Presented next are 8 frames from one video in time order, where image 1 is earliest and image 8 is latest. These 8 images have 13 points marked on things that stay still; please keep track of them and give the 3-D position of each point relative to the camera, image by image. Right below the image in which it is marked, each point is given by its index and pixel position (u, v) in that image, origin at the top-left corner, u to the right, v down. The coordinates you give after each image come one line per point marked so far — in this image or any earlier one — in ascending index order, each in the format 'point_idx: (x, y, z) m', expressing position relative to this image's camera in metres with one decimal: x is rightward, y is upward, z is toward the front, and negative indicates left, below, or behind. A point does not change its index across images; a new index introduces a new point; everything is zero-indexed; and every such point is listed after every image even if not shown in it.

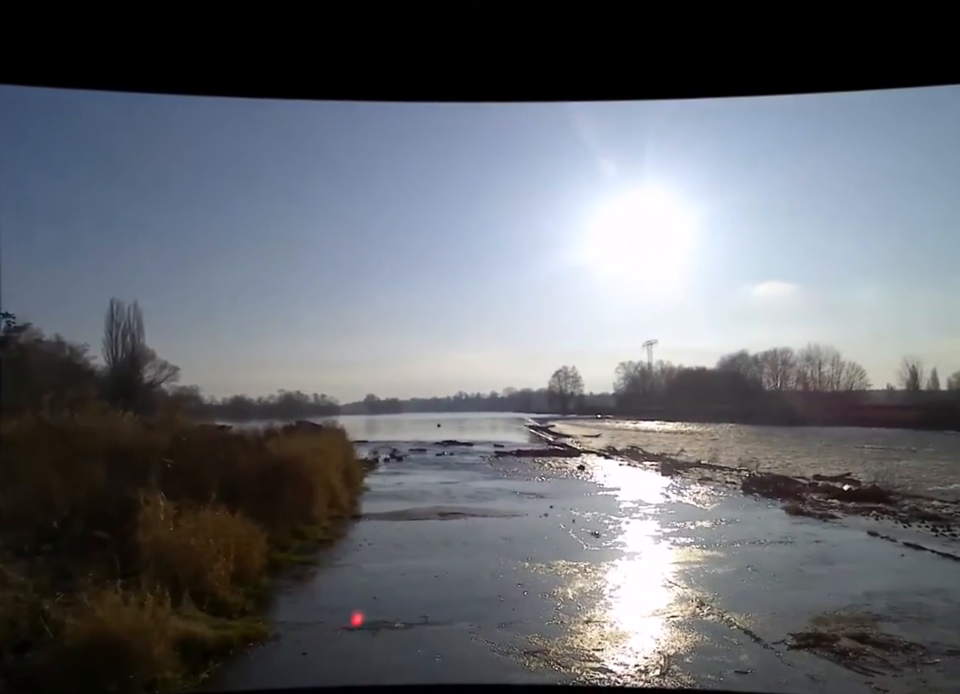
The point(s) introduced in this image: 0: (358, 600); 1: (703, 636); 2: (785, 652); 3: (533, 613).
0: (-1.4, -2.9, +7.3) m
1: (+2.4, -2.9, +6.4) m
2: (+3.1, -3.0, +6.3) m
3: (+0.6, -2.9, +6.7) m
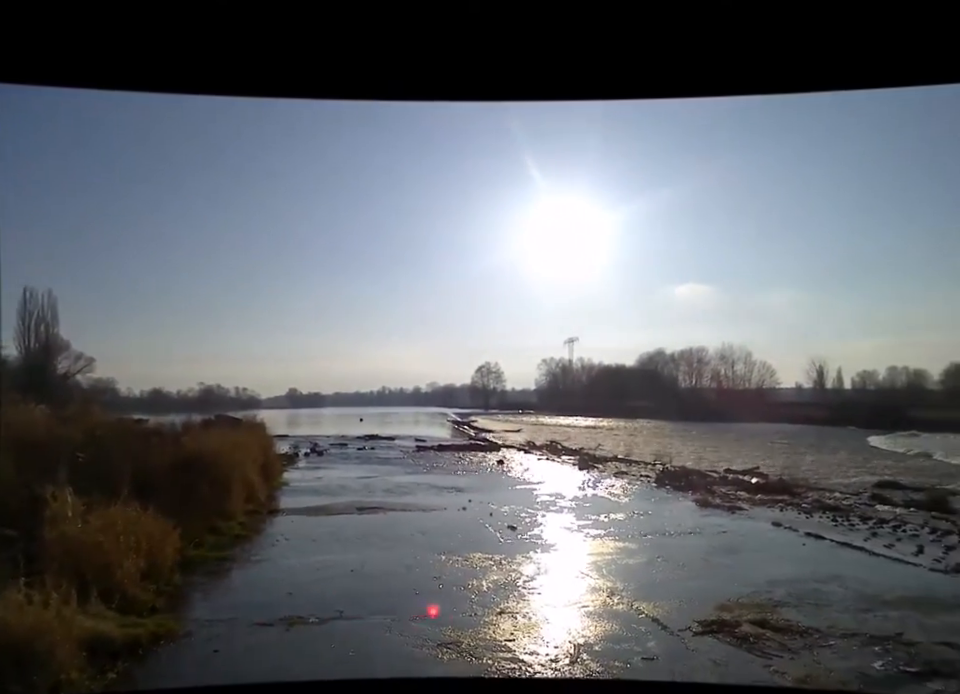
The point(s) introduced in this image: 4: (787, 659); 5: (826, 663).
0: (-2.4, -2.8, +7.2) m
1: (+1.5, -2.9, +6.6) m
2: (+2.2, -3.0, +6.5) m
3: (-0.3, -2.8, +6.8) m
4: (+3.2, -3.1, +6.3) m
5: (+3.6, -3.1, +6.2) m
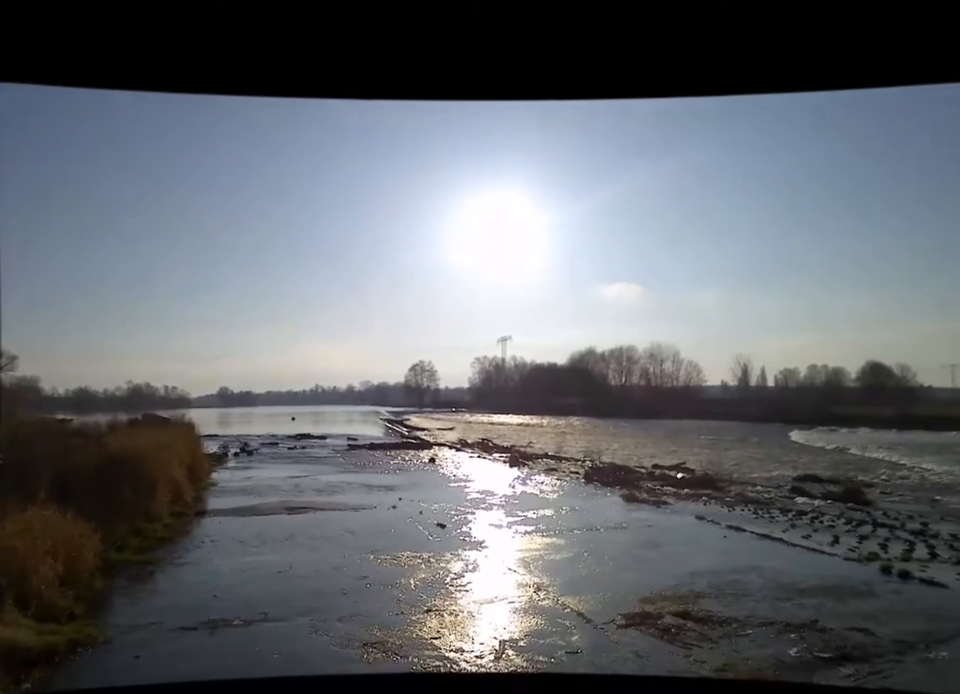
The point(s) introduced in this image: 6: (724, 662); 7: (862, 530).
0: (-3.2, -2.8, +7.1) m
1: (+0.7, -2.9, +6.7) m
2: (+1.4, -3.0, +6.6) m
3: (-1.1, -2.8, +6.8) m
4: (+2.4, -3.1, +6.5) m
5: (+2.8, -3.1, +6.4) m
6: (+2.5, -3.1, +6.2) m
7: (+5.7, -2.8, +9.6) m
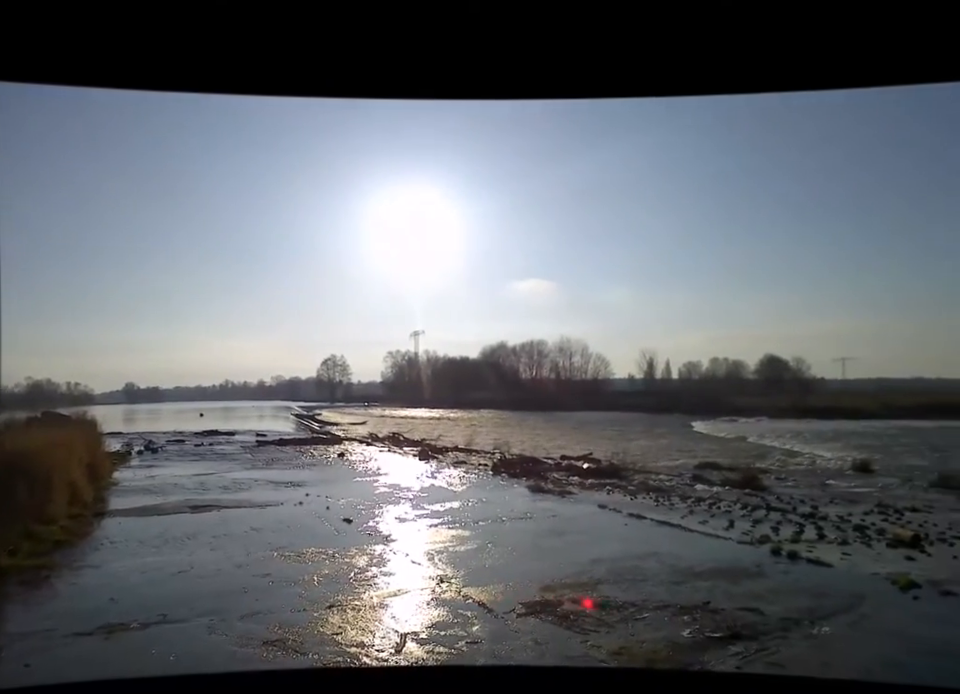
0: (-4.3, -2.8, +7.0) m
1: (-0.4, -2.9, +6.8) m
2: (+0.4, -3.0, +6.9) m
3: (-2.2, -2.8, +6.8) m
4: (+1.4, -3.1, +6.8) m
5: (+1.7, -3.1, +6.7) m
6: (+1.5, -3.1, +6.5) m
7: (+4.4, -2.7, +10.1) m
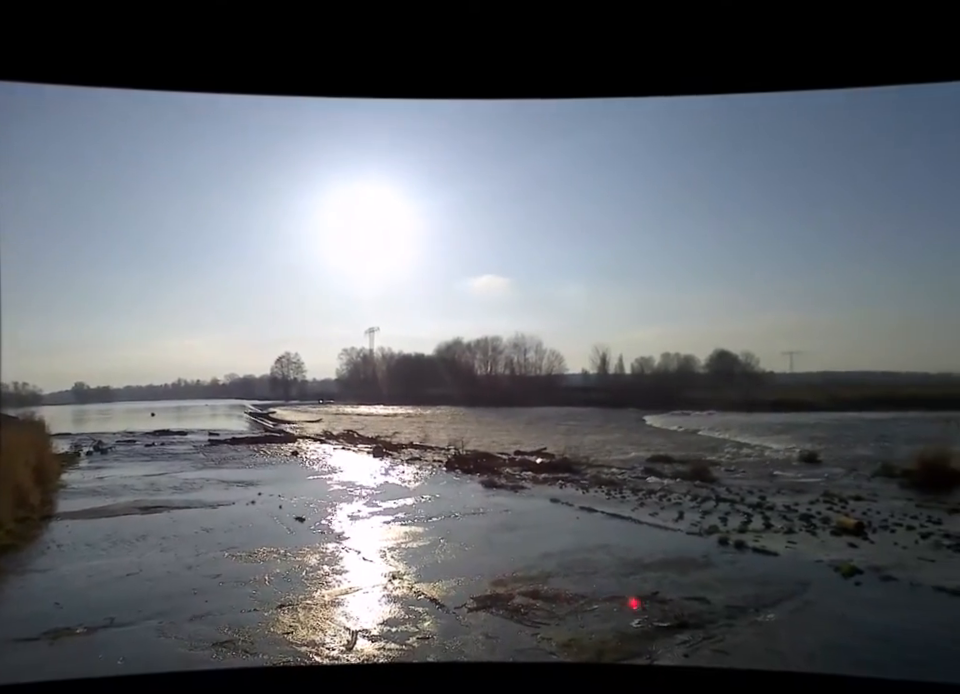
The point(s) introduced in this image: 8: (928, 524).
0: (-4.8, -2.8, +6.9) m
1: (-0.9, -2.9, +6.9) m
2: (-0.2, -3.0, +7.0) m
3: (-2.8, -2.8, +6.8) m
4: (+0.8, -3.1, +6.9) m
5: (+1.2, -3.1, +6.9) m
6: (+0.9, -3.1, +6.6) m
7: (+3.7, -2.6, +10.4) m
8: (+7.1, -2.9, +10.2) m
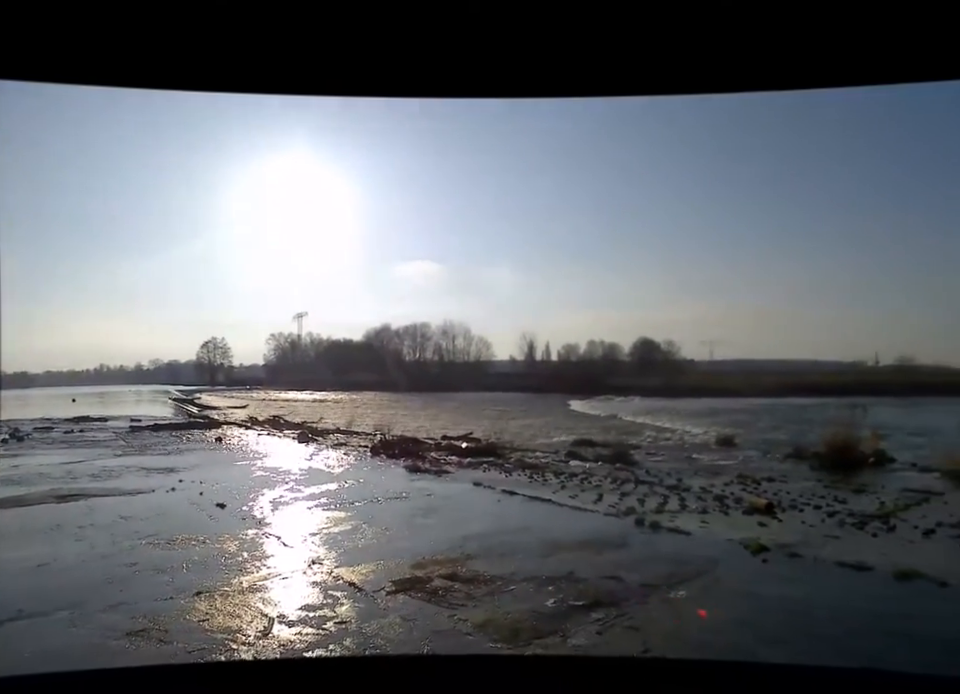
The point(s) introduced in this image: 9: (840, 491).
0: (-5.8, -2.7, +6.9) m
1: (-1.9, -2.8, +7.1) m
2: (-1.1, -2.9, +7.2) m
3: (-3.7, -2.7, +6.9) m
4: (-0.2, -3.0, +7.2) m
5: (+0.2, -3.0, +7.2) m
6: (0.0, -3.0, +6.9) m
7: (+2.6, -2.3, +10.8) m
8: (+6.0, -2.7, +10.8) m
9: (+6.4, -2.5, +11.1) m
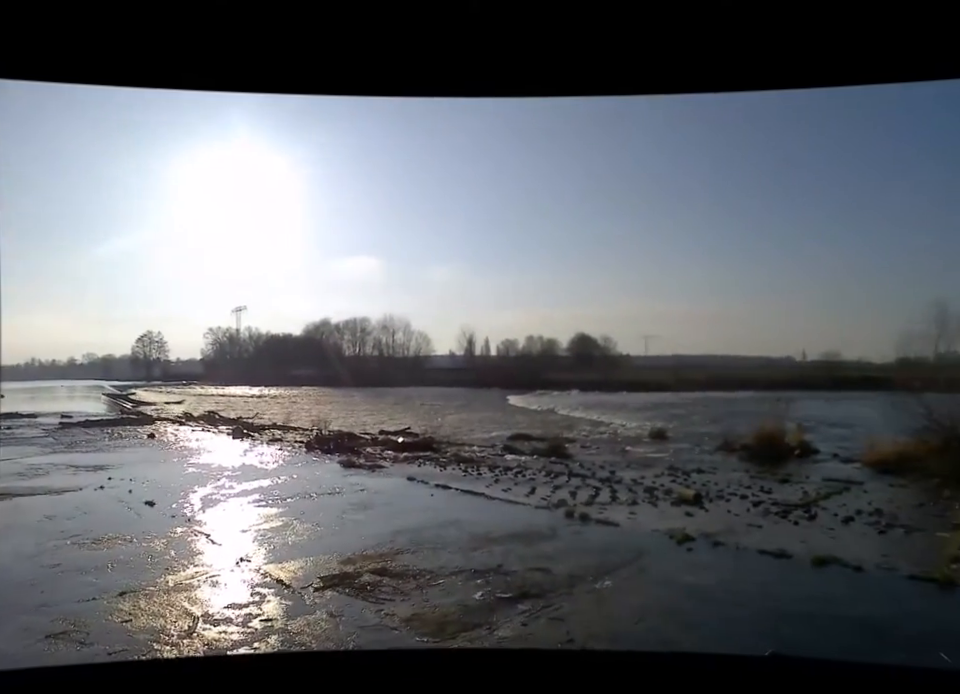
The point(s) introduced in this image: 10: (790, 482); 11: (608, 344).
0: (-6.6, -2.7, +7.0) m
1: (-2.8, -2.8, +7.3) m
2: (-2.0, -2.9, +7.4) m
3: (-4.6, -2.7, +7.0) m
4: (-1.0, -3.0, +7.5) m
5: (-0.6, -3.0, +7.5) m
6: (-0.9, -3.1, +7.2) m
7: (+1.6, -2.2, +11.1) m
8: (+5.0, -2.6, +11.2) m
9: (+5.4, -2.4, +11.6) m
10: (+5.7, -2.5, +11.5) m
11: (+2.0, 0.0, +9.7) m
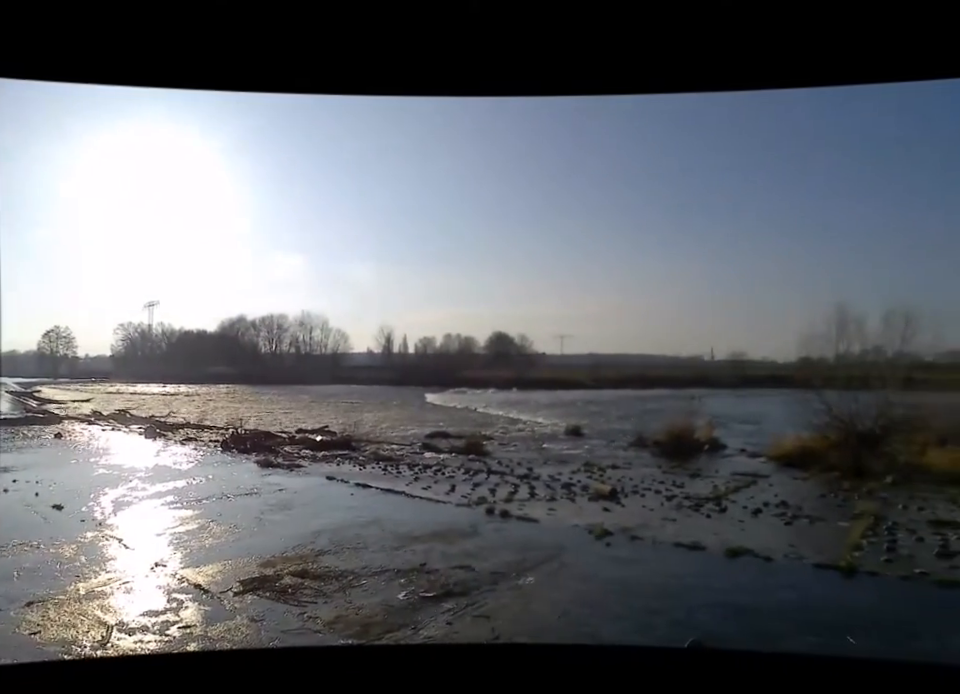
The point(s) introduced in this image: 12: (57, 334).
0: (-7.7, -2.7, +6.5) m
1: (-3.8, -2.8, +7.2) m
2: (-3.1, -2.9, +7.4) m
3: (-5.6, -2.7, +6.8) m
4: (-2.1, -3.0, +7.5) m
5: (-1.7, -3.0, +7.5) m
6: (-1.9, -3.0, +7.2) m
7: (+0.3, -2.2, +11.3) m
8: (+3.6, -2.6, +11.7) m
9: (+4.0, -2.4, +12.1) m
10: (+4.3, -2.5, +12.0) m
11: (+0.7, 0.0, +9.9) m
12: (-5.8, +0.2, +8.5) m
